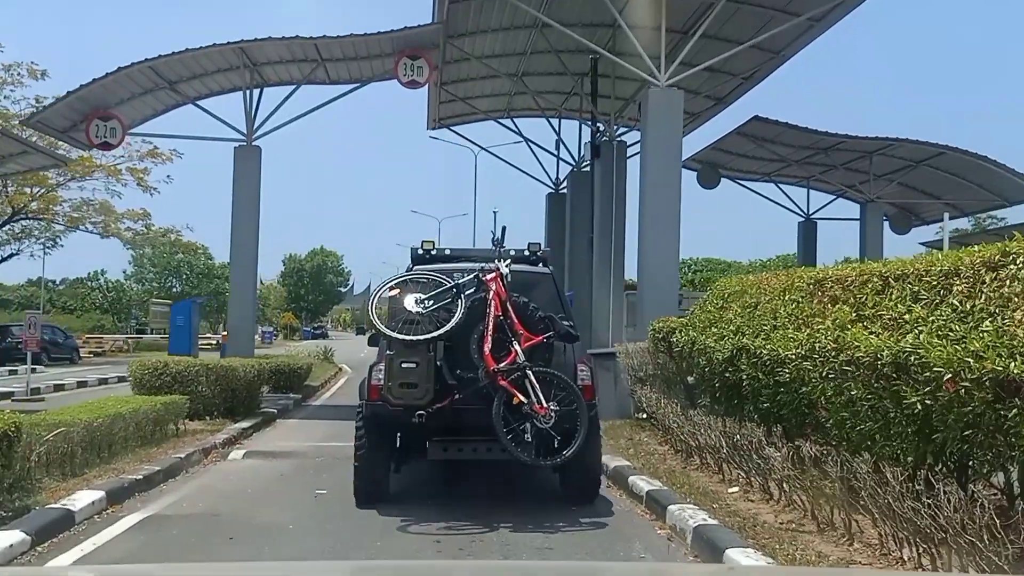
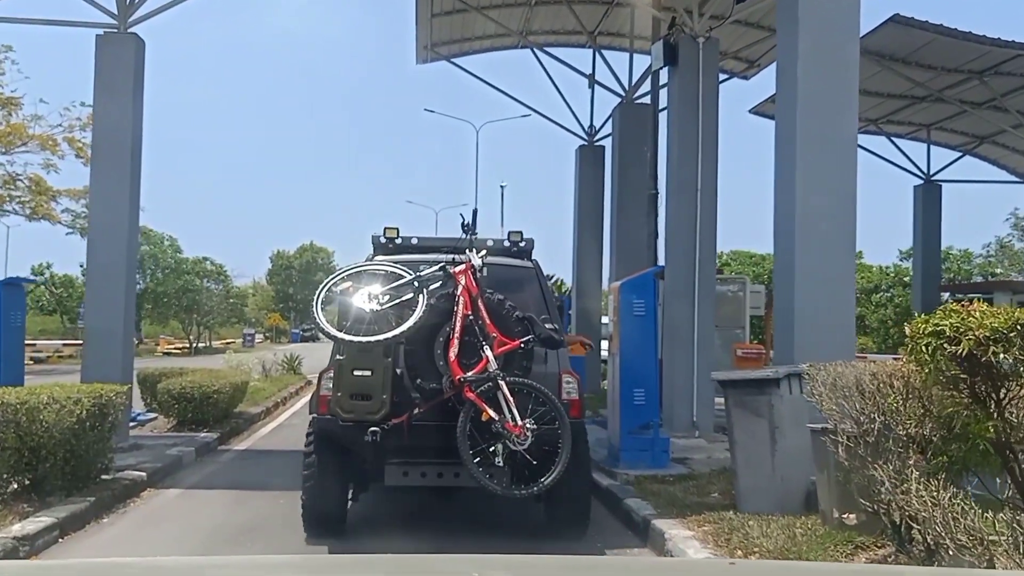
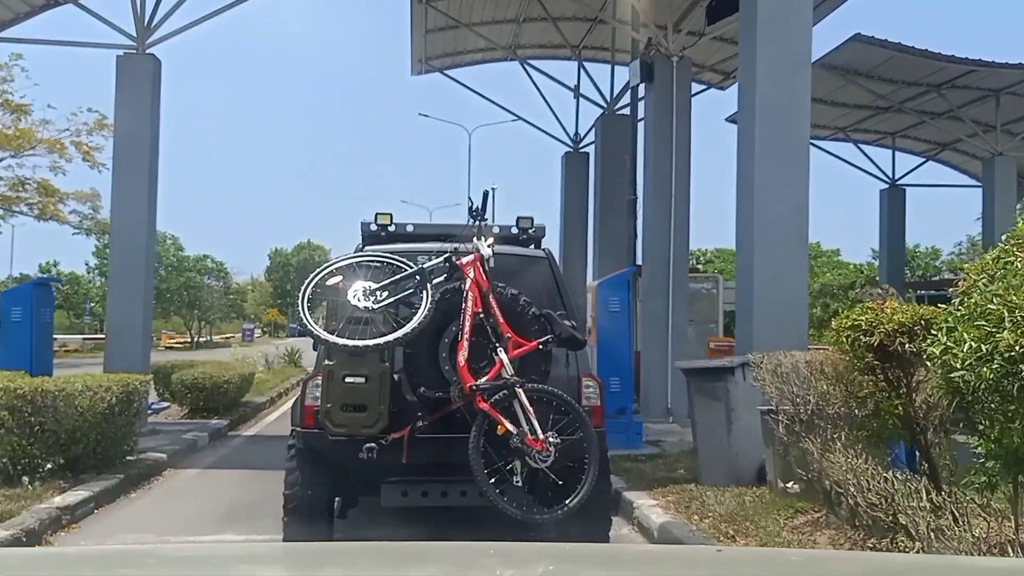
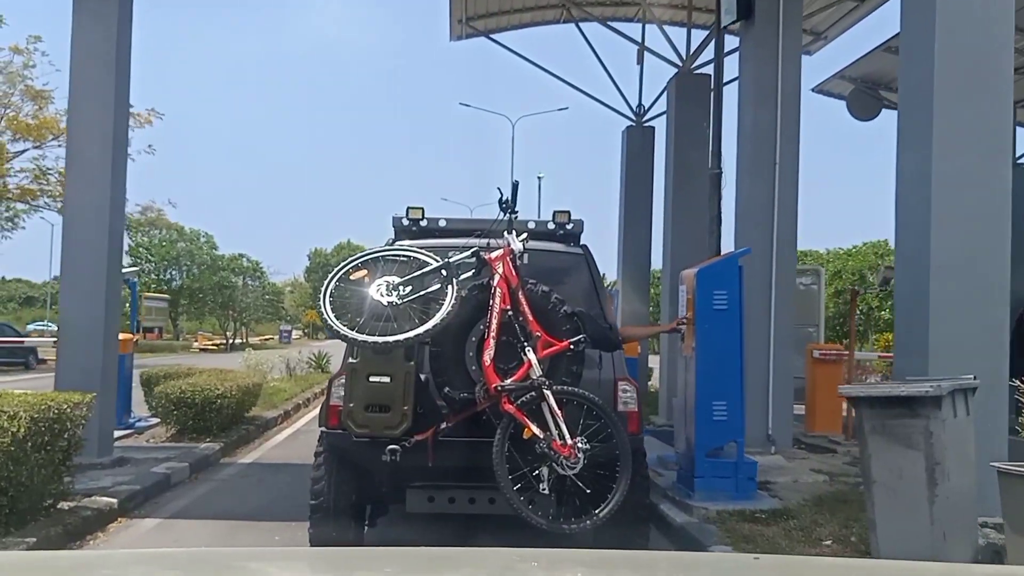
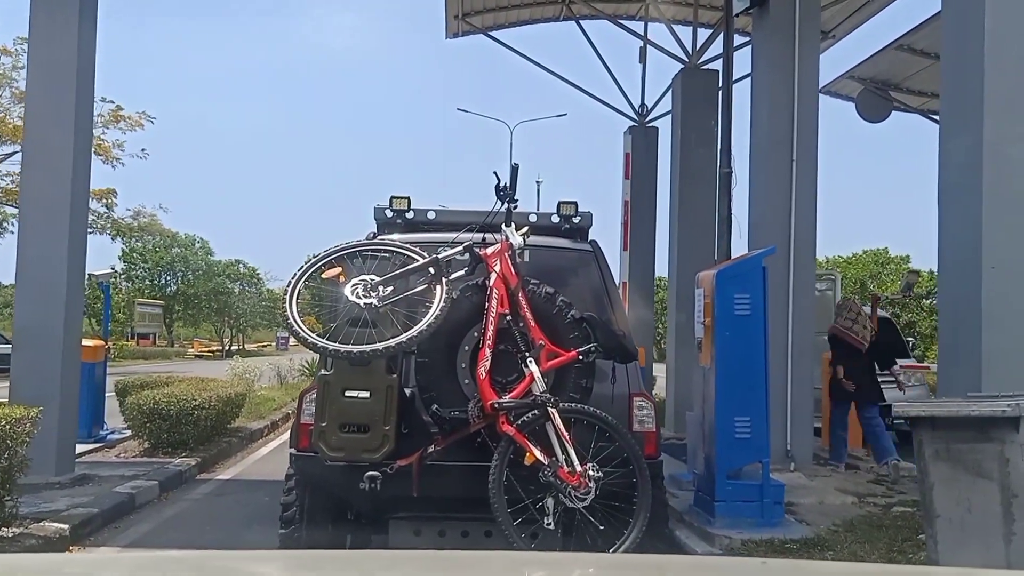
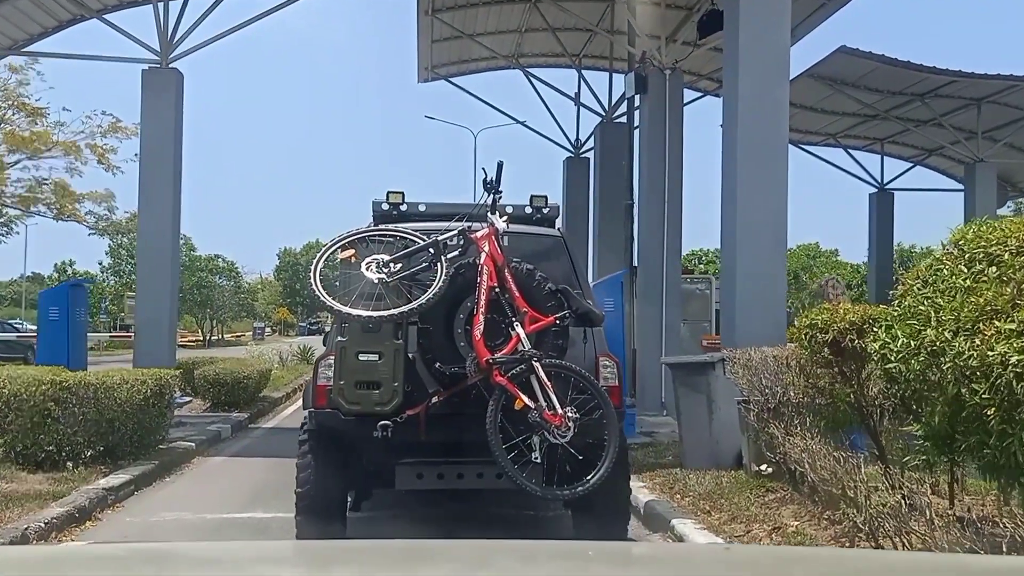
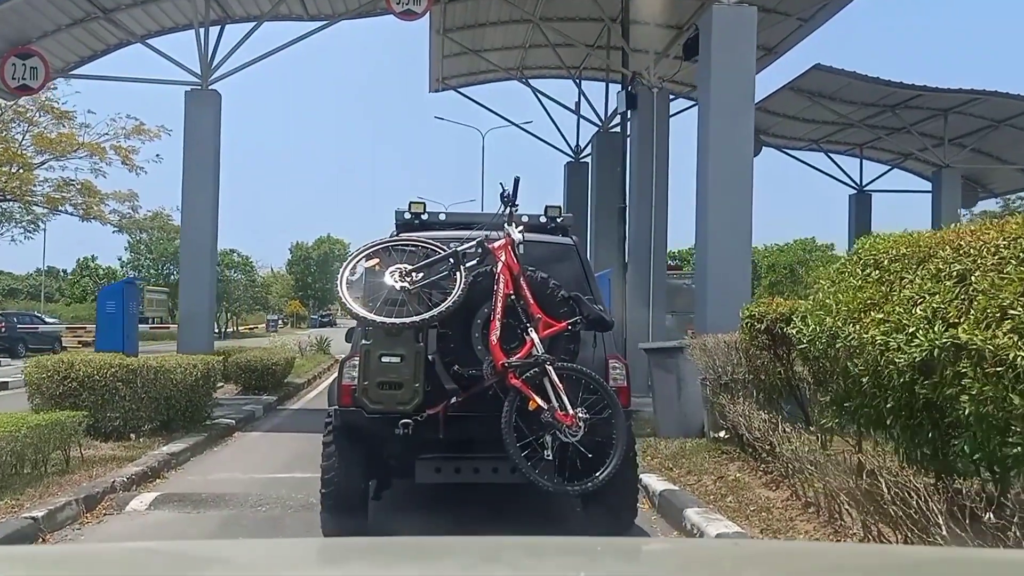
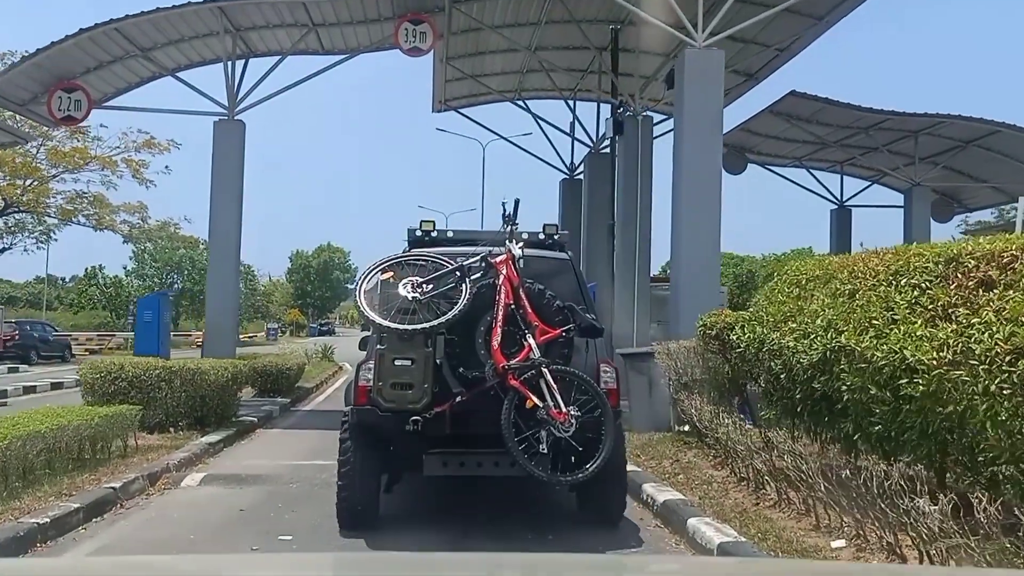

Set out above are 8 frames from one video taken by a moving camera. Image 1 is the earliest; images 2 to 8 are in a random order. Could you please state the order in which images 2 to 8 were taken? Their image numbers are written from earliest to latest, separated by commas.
8, 7, 6, 3, 2, 4, 5
